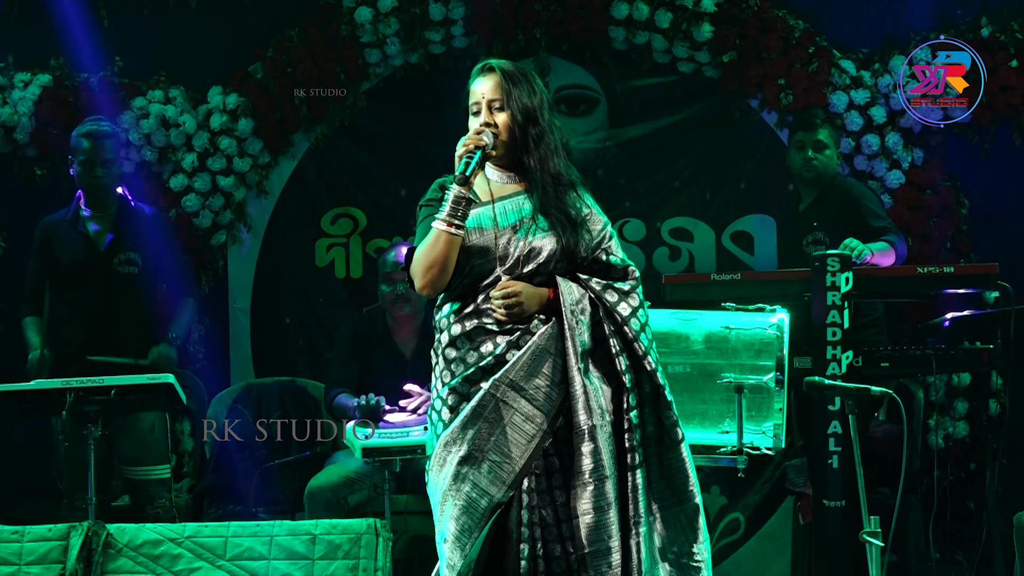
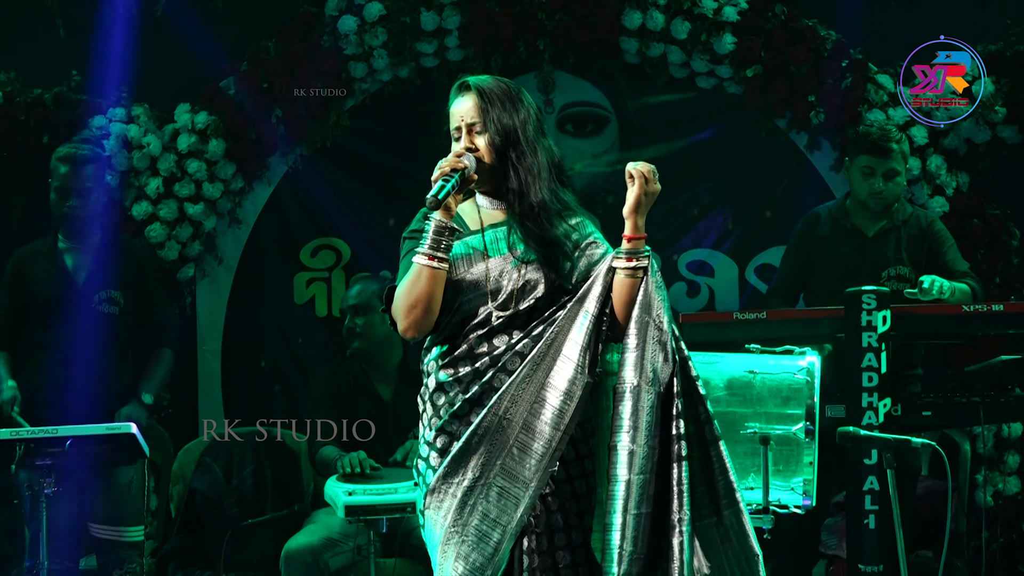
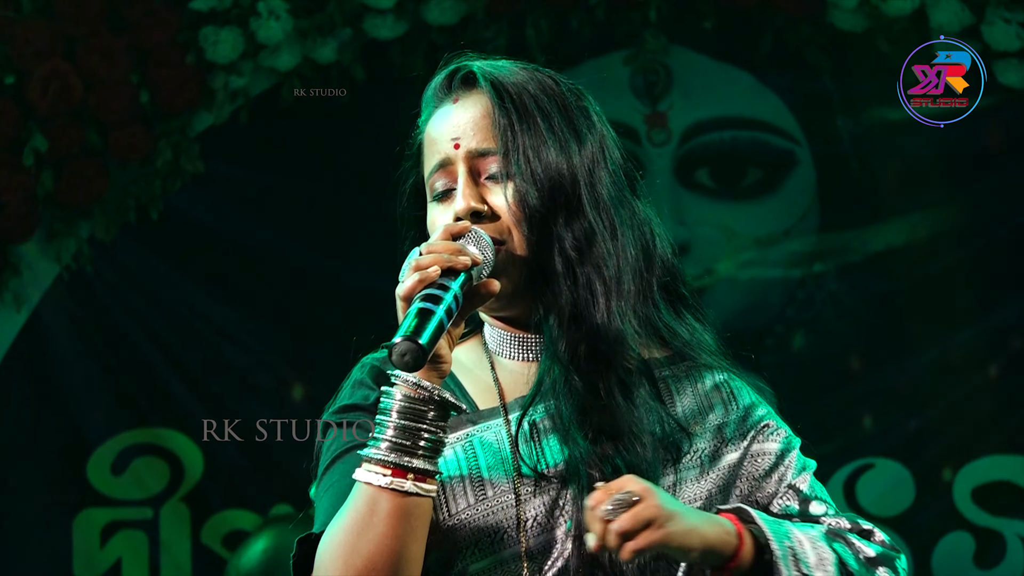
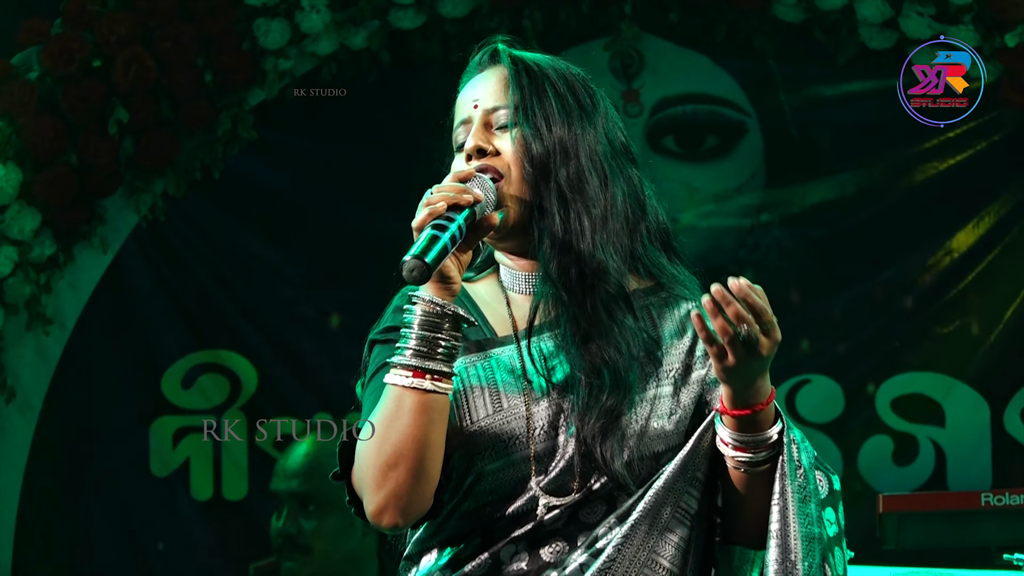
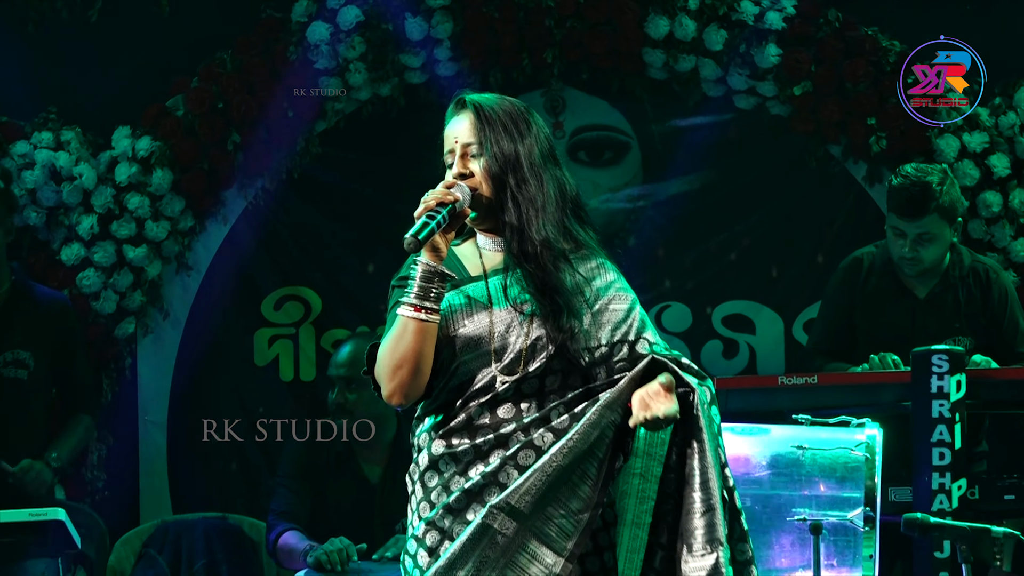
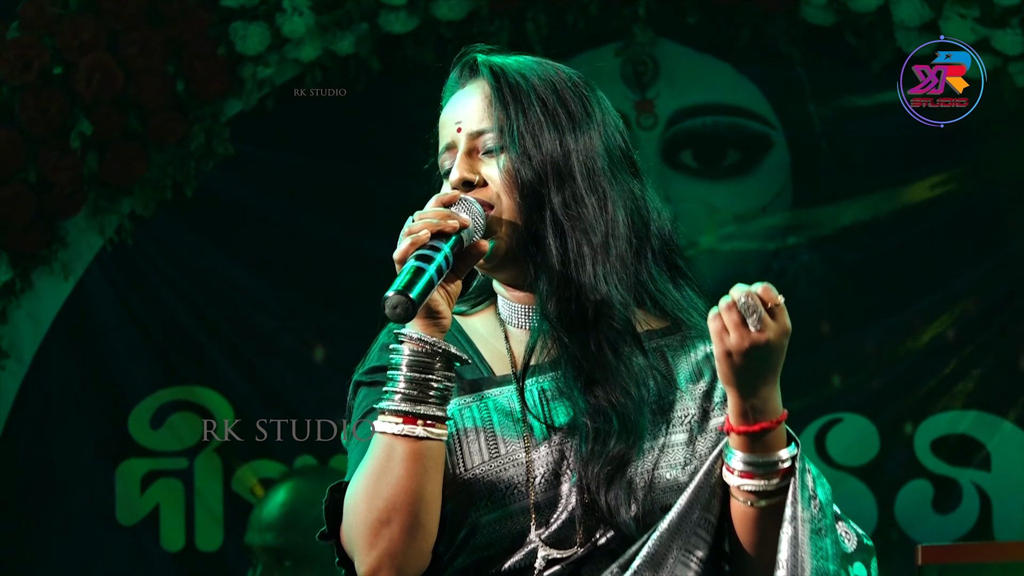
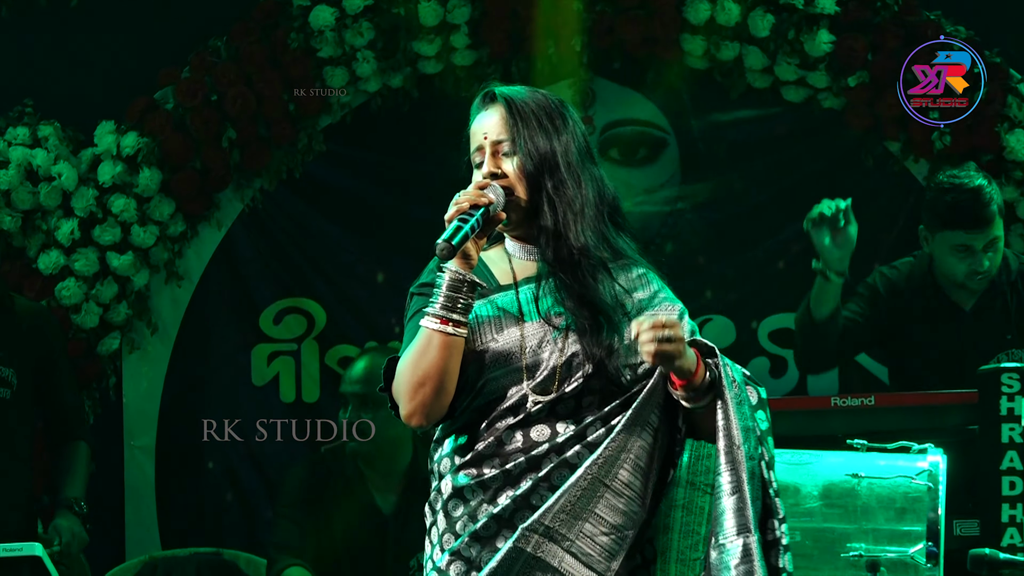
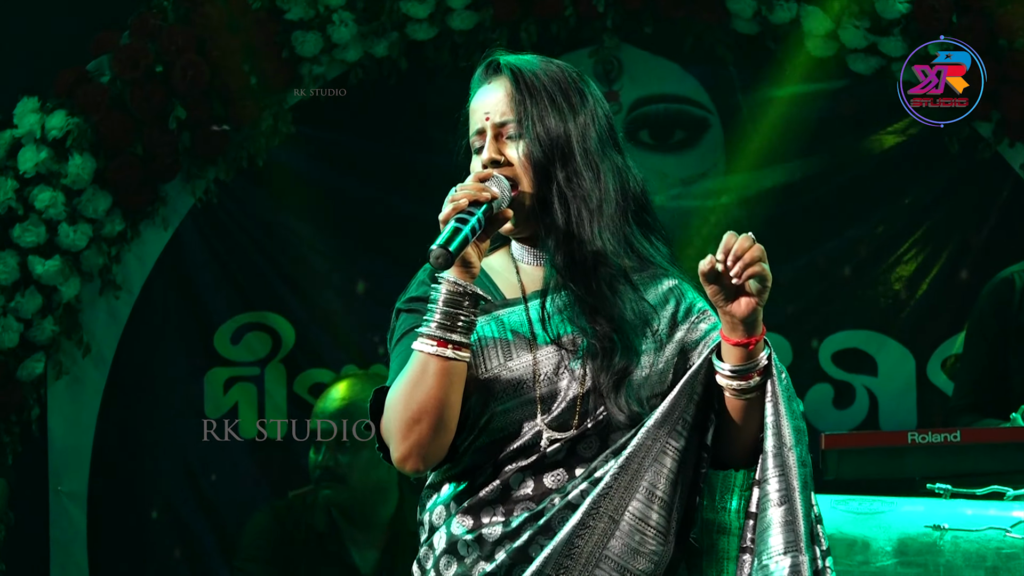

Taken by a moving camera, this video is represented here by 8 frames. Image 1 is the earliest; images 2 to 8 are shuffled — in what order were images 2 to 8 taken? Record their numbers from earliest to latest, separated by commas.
2, 5, 7, 8, 4, 6, 3
